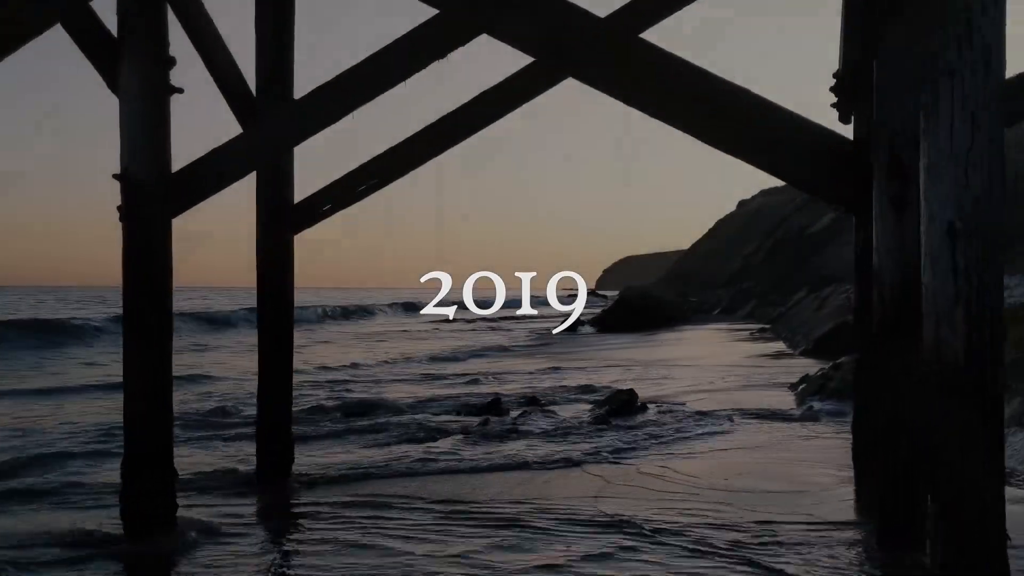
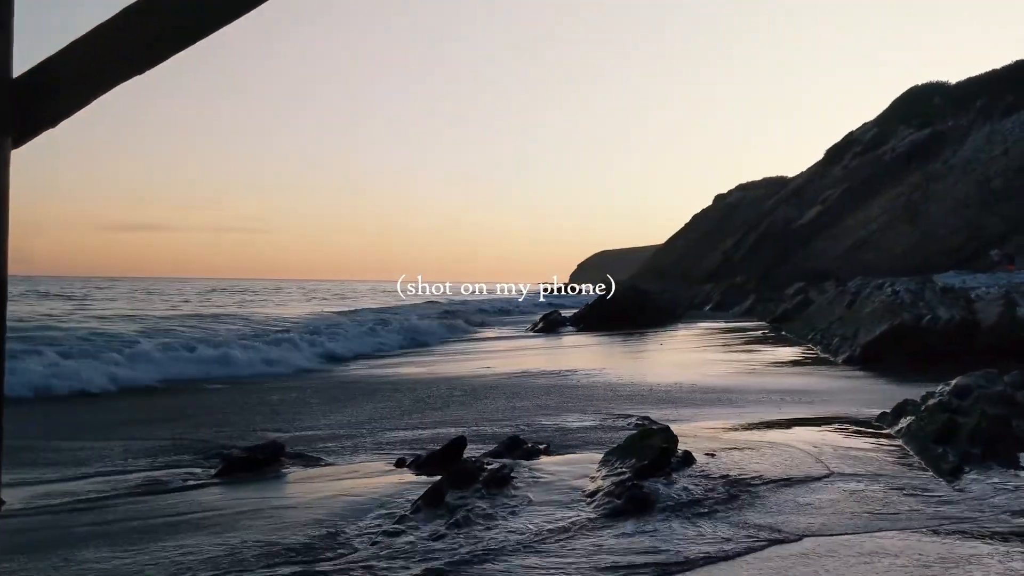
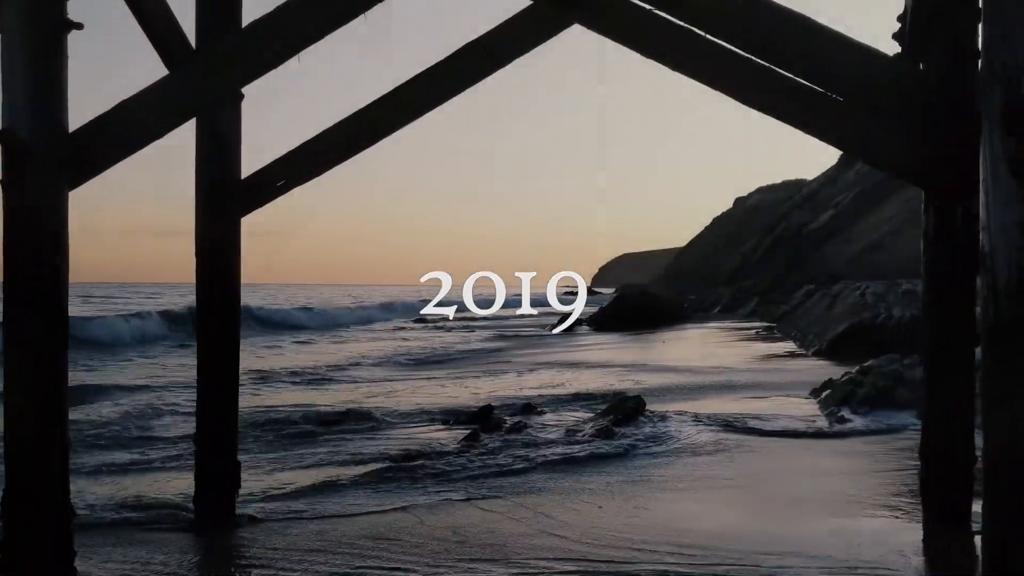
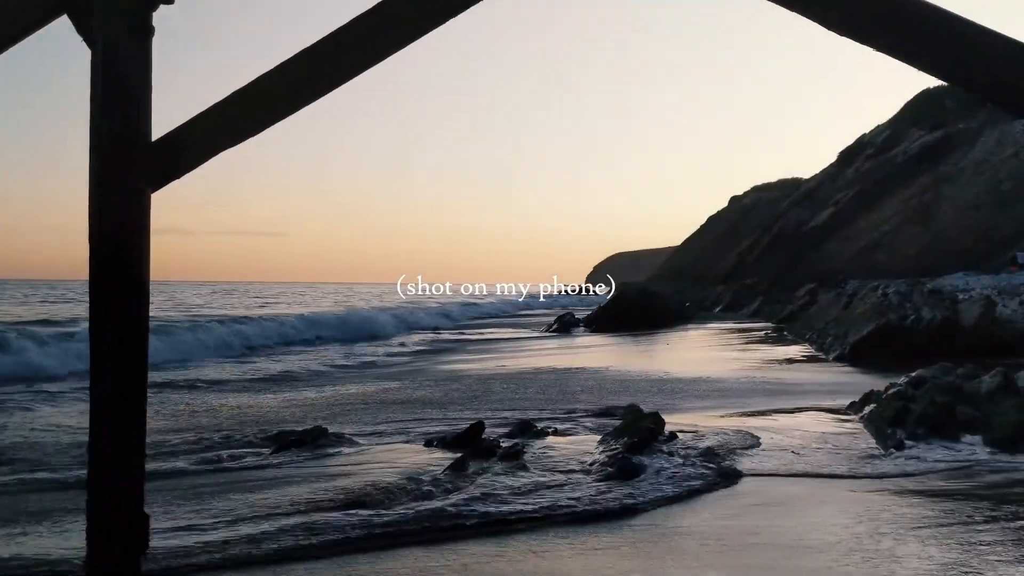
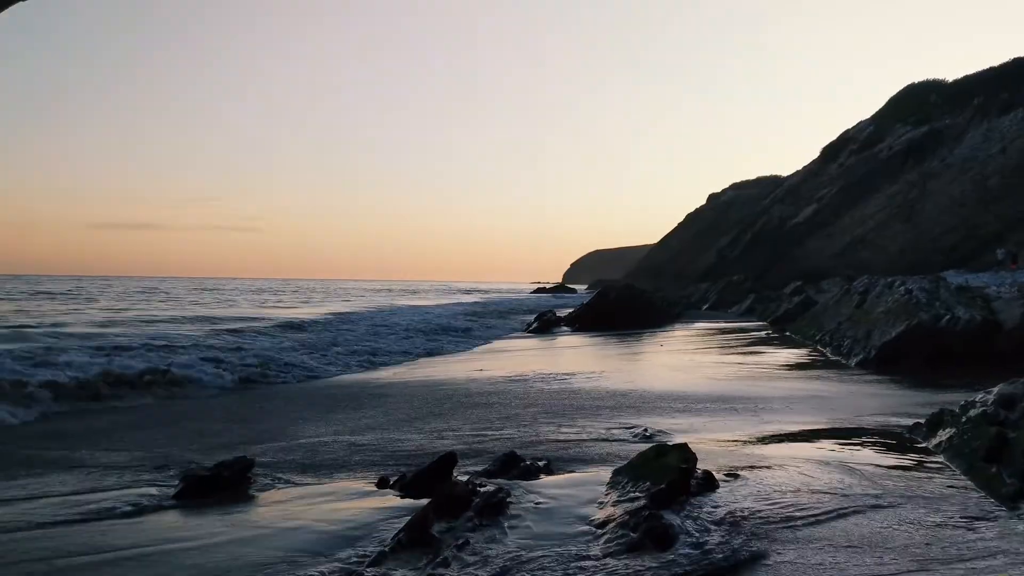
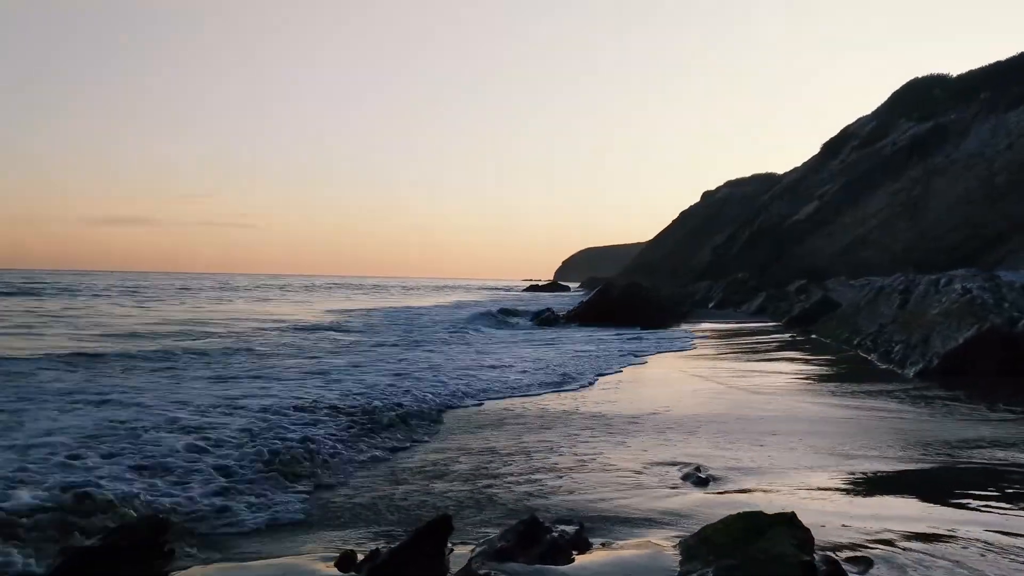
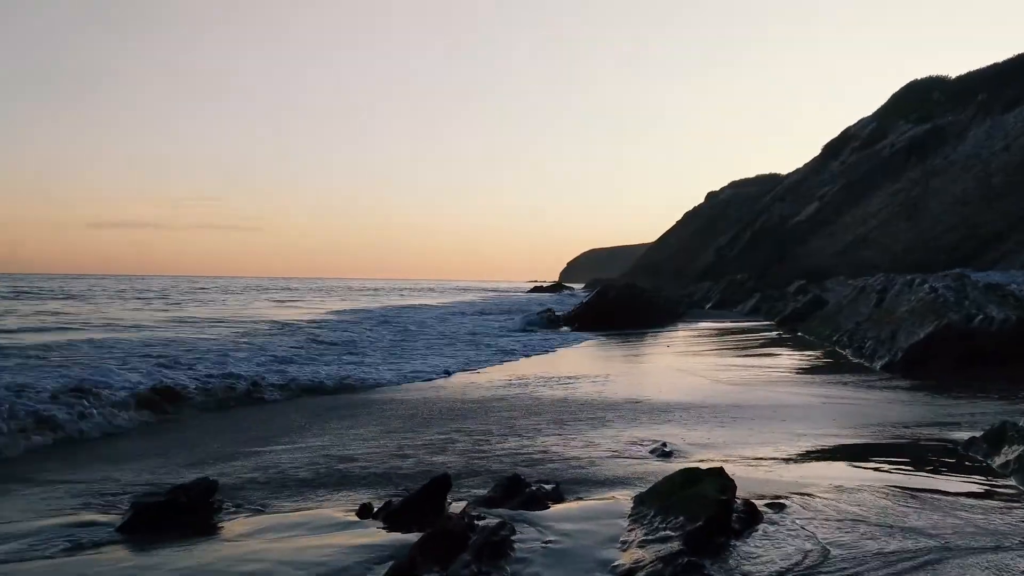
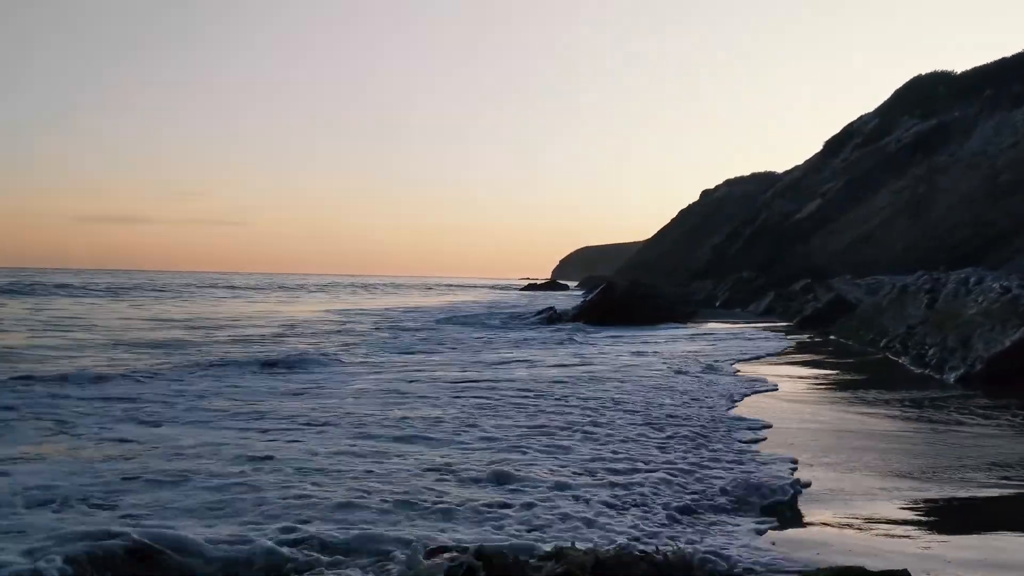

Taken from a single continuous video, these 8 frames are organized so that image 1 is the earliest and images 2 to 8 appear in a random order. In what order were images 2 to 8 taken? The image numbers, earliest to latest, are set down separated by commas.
3, 4, 2, 5, 7, 6, 8
